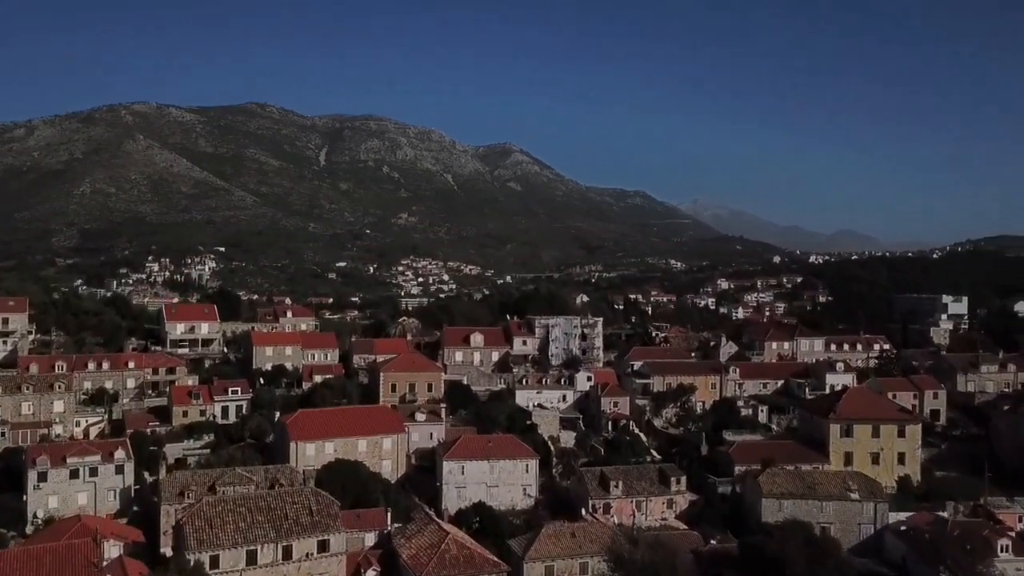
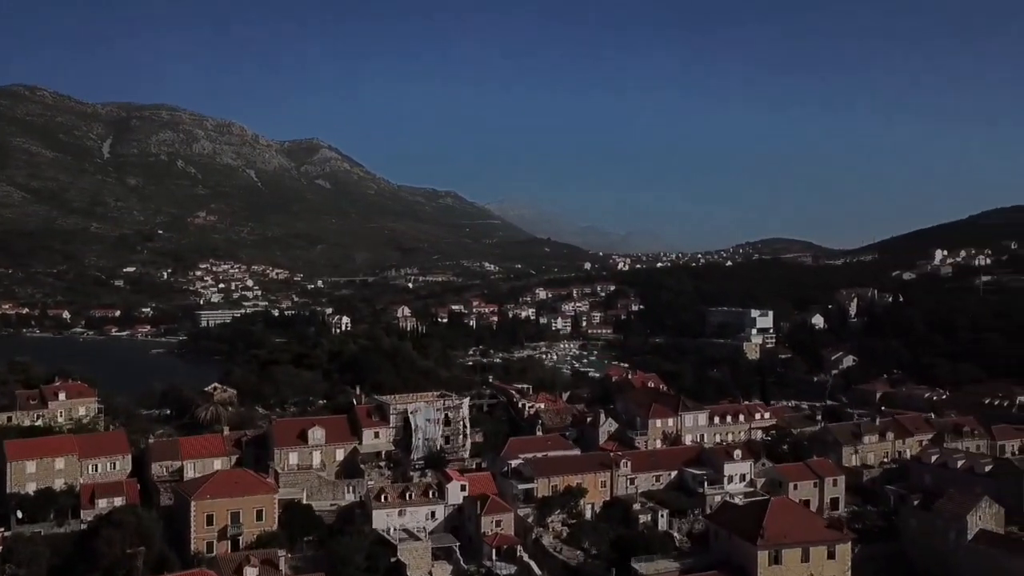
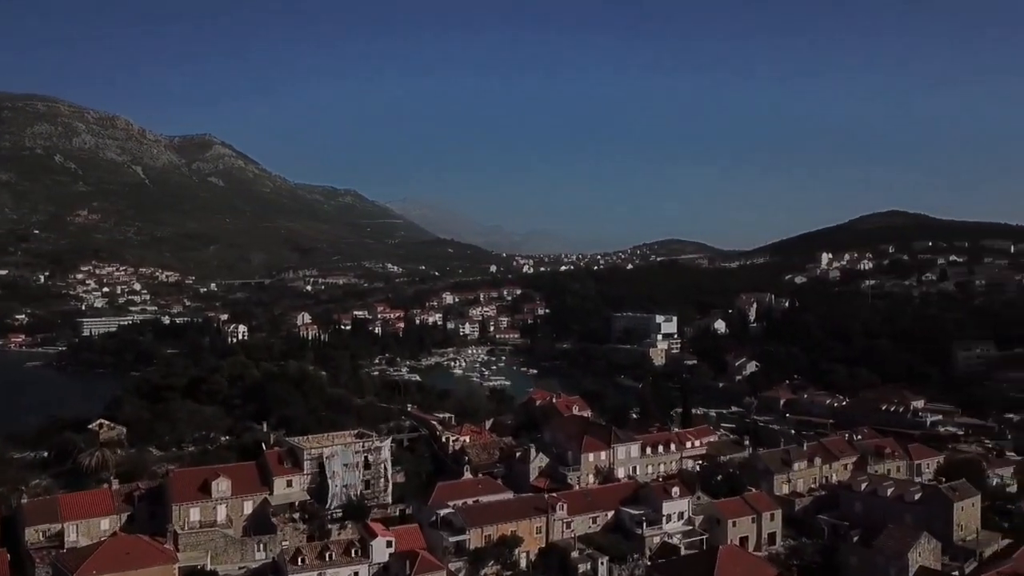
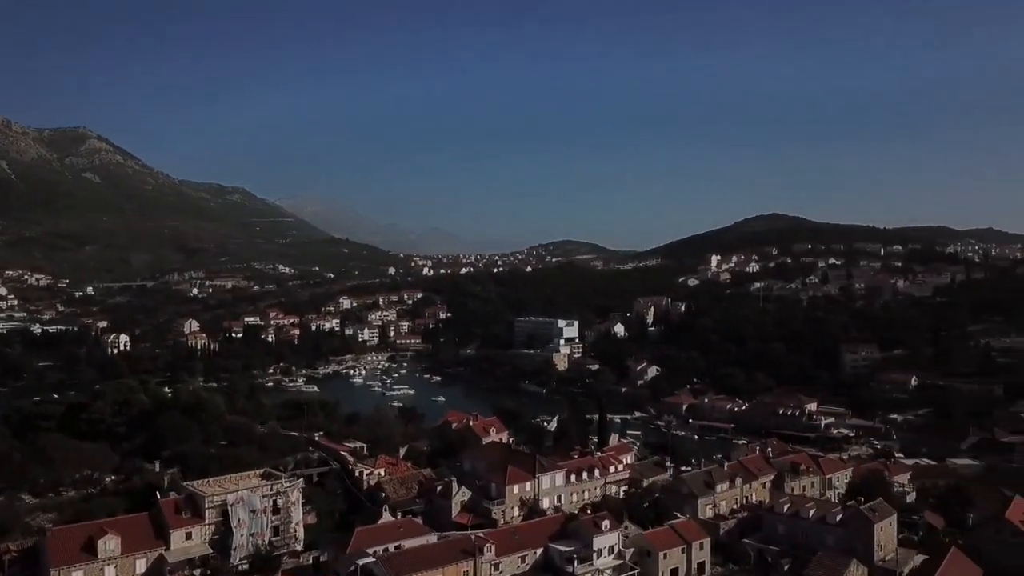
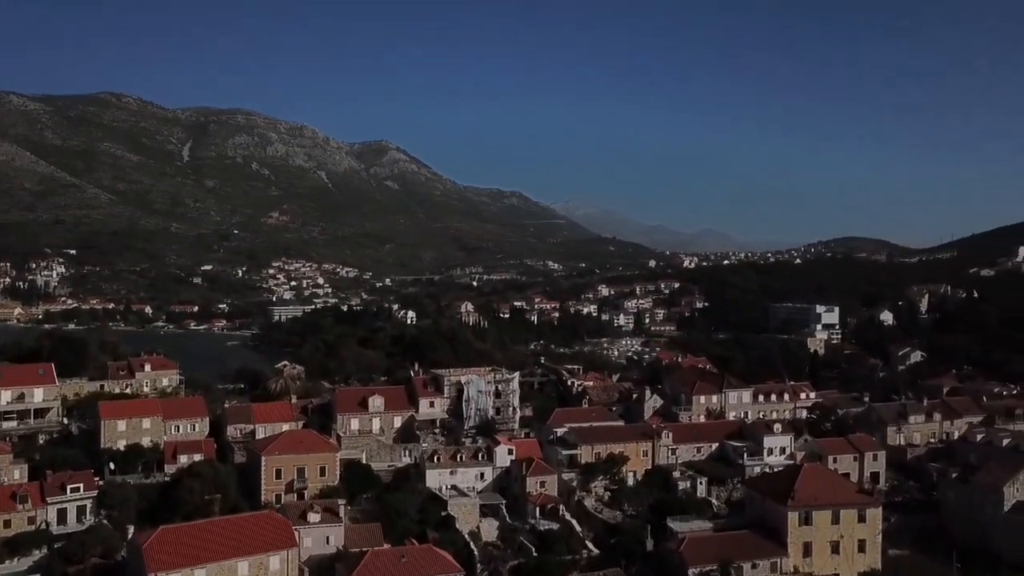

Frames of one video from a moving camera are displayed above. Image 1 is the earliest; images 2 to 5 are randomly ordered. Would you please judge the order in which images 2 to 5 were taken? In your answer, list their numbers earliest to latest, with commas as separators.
5, 2, 3, 4
